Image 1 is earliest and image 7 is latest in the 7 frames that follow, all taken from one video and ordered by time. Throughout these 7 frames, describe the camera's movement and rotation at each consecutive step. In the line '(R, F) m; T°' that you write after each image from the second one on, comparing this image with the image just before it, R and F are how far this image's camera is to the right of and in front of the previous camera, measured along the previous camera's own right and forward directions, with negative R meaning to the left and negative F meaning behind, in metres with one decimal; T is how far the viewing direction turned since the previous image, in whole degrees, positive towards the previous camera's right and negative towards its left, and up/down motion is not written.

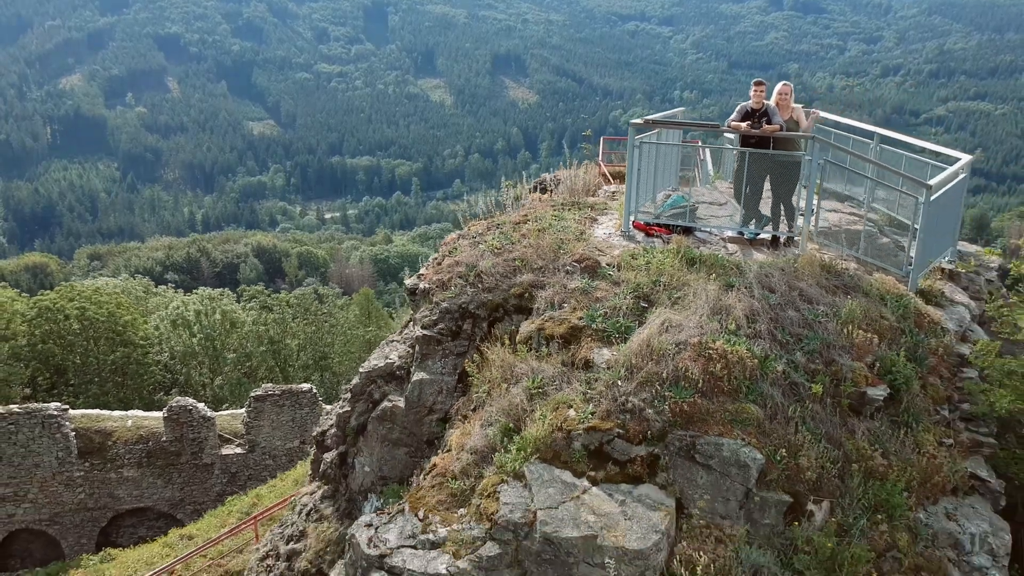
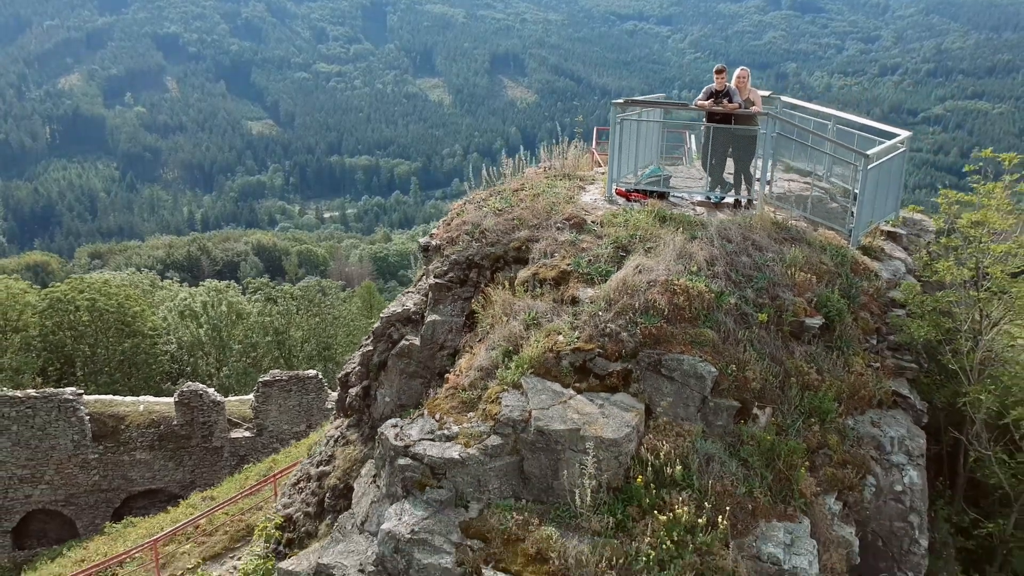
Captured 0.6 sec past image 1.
(0.0, -0.9) m; 0°
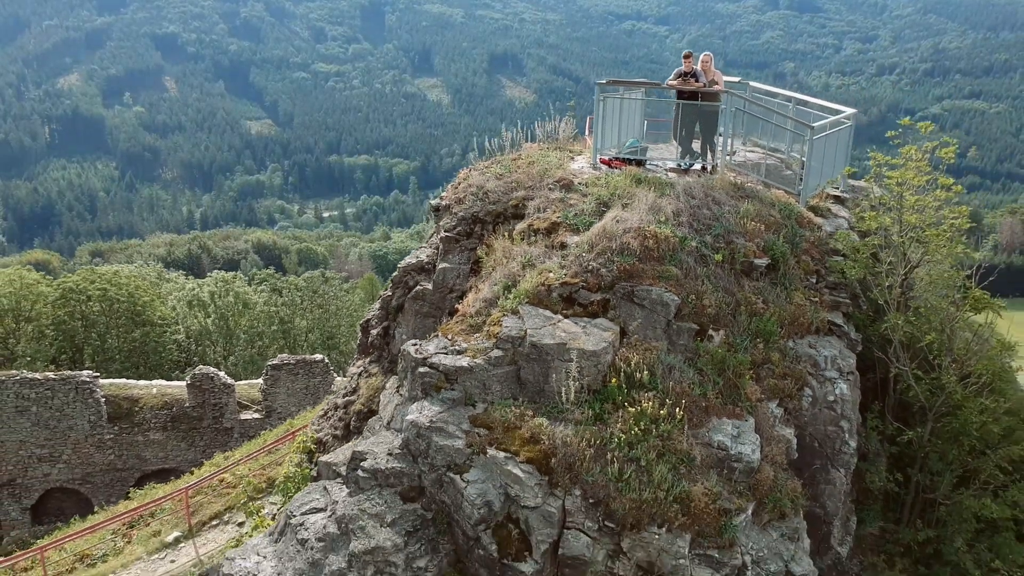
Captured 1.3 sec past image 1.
(0.0, -1.1) m; 0°
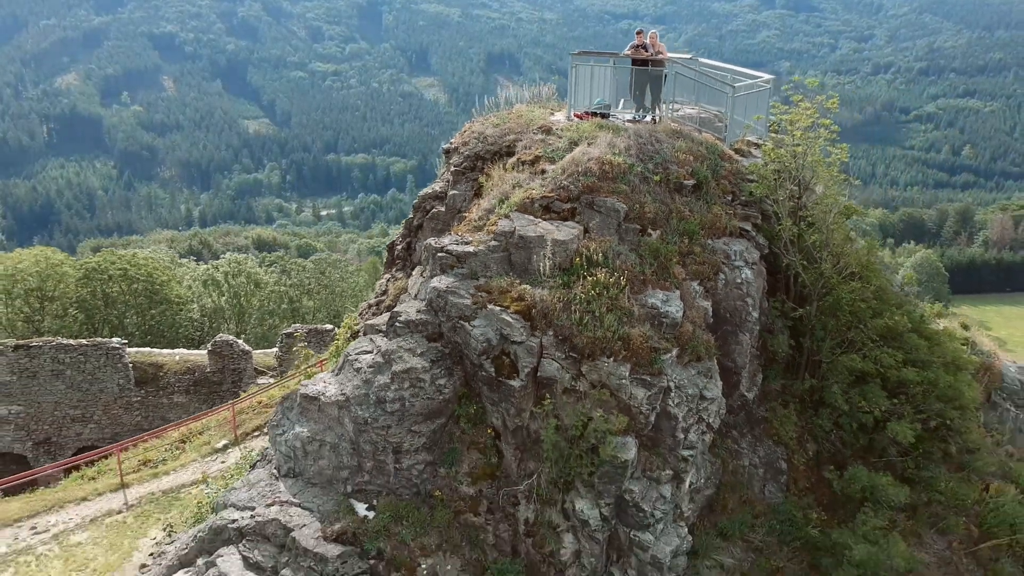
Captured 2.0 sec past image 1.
(0.0, -2.2) m; 0°
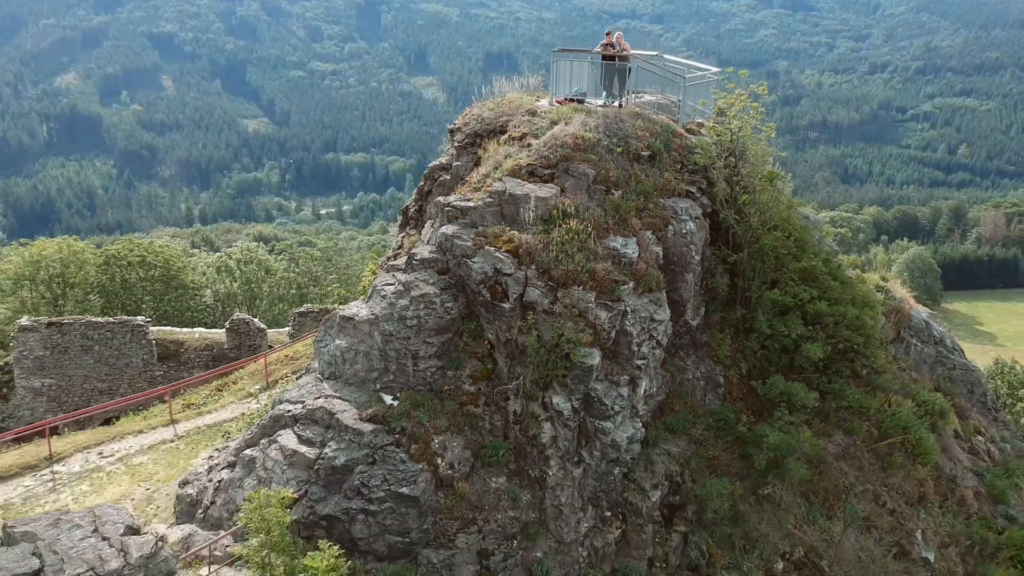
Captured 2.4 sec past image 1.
(+0.1, -2.2) m; 0°
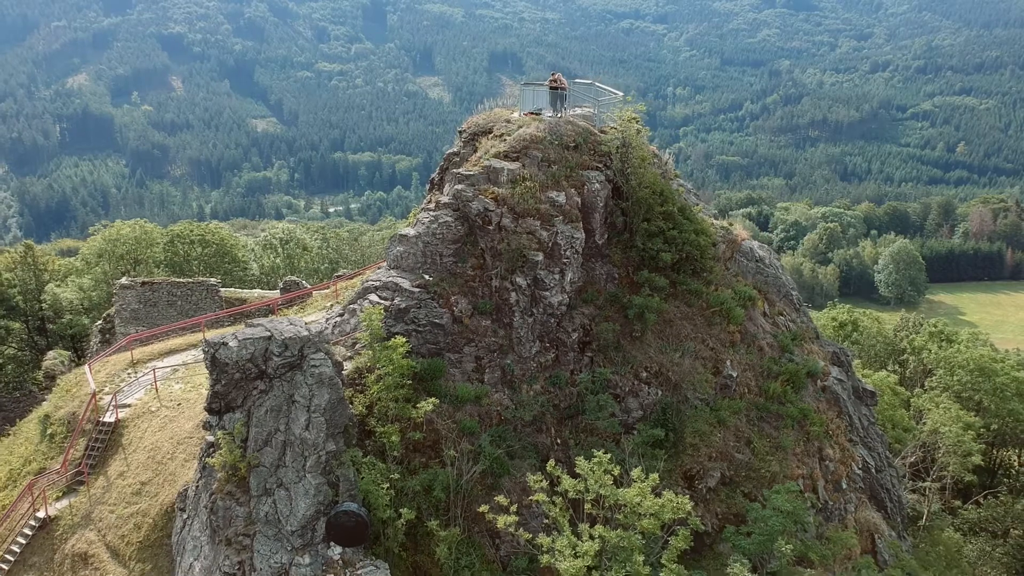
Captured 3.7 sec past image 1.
(+0.4, -7.9) m; 0°
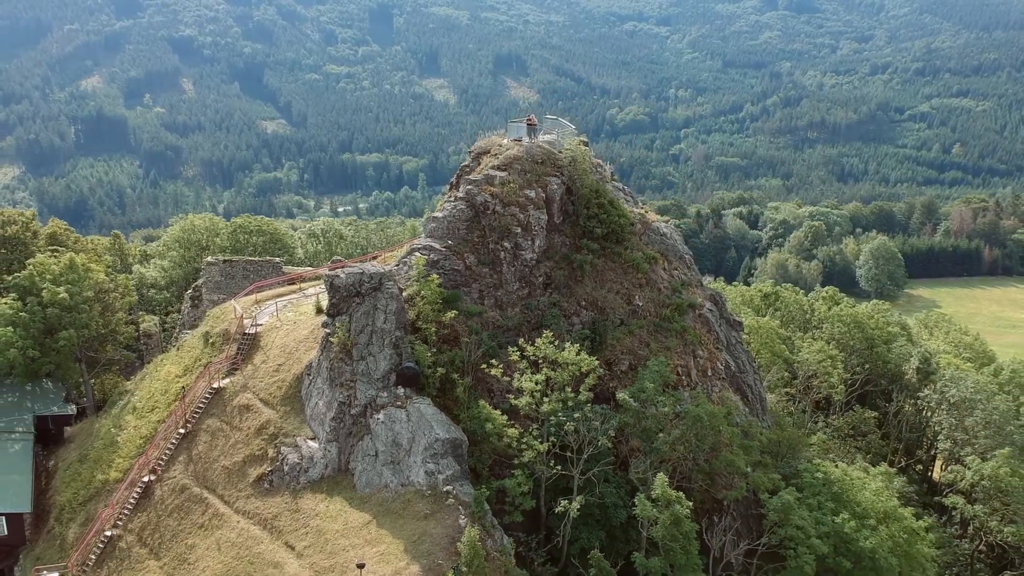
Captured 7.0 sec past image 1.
(+0.4, -11.1) m; 0°
